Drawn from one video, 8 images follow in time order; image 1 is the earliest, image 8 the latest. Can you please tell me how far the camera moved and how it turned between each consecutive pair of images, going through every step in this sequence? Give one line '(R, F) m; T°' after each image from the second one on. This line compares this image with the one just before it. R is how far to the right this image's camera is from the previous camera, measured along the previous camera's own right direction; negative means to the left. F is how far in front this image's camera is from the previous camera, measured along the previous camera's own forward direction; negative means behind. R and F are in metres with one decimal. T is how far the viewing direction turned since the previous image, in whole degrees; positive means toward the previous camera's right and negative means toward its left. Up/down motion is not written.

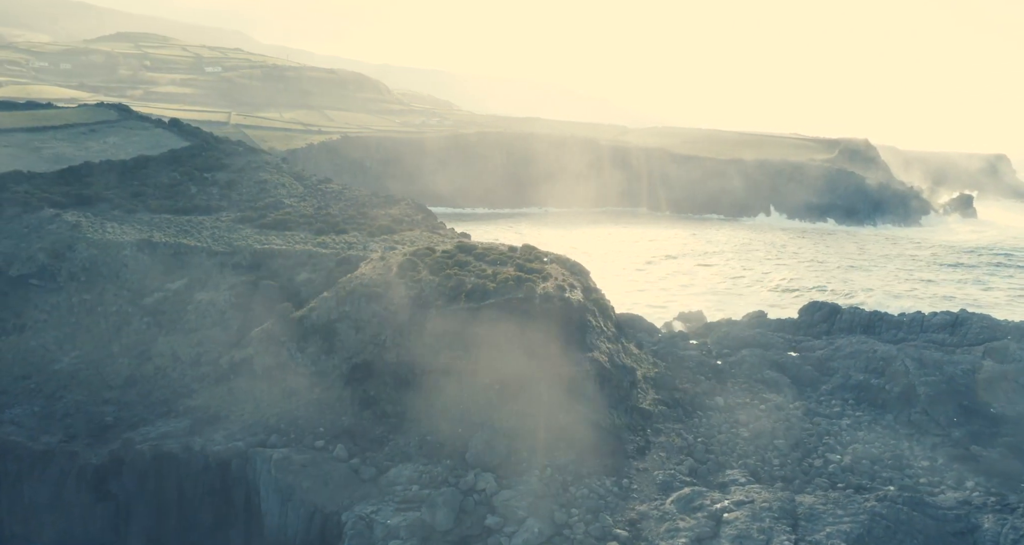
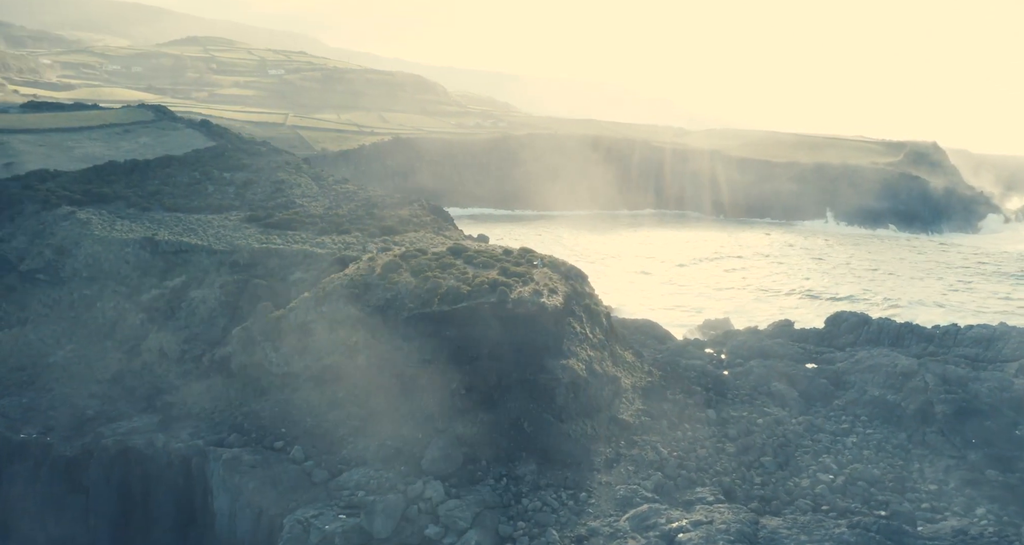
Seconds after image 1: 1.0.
(+2.4, +0.6) m; -4°
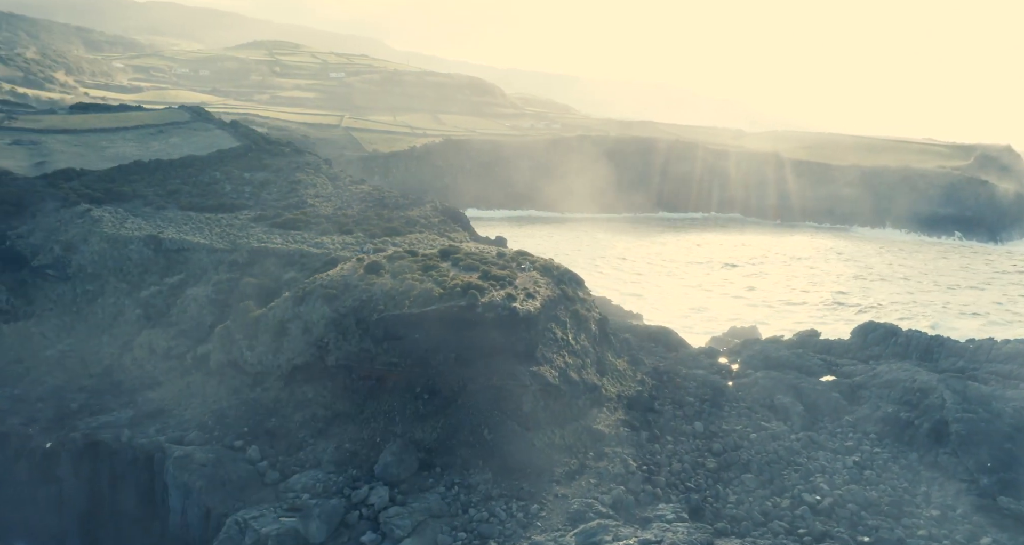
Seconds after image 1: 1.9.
(+2.4, +0.6) m; -4°
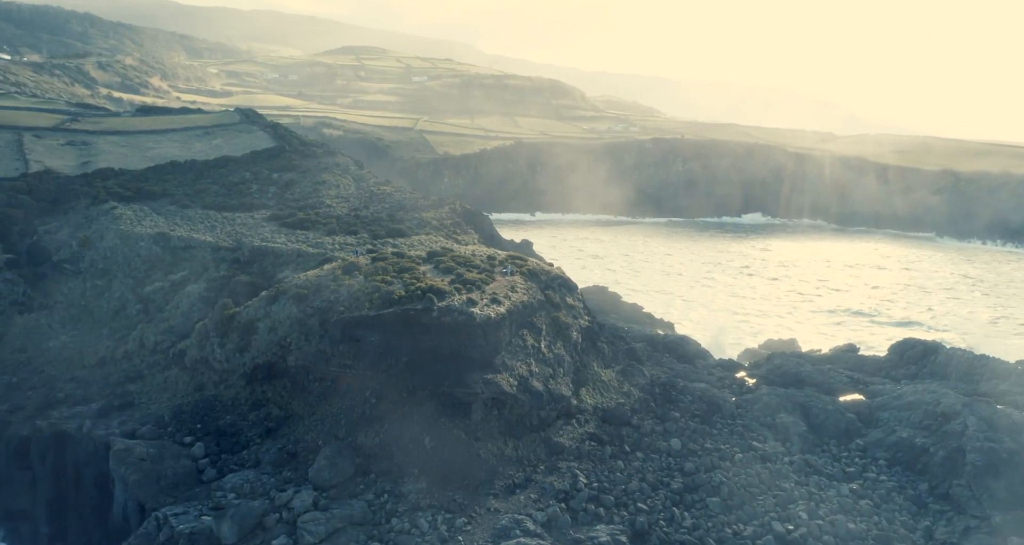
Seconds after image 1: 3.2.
(+3.4, +0.8) m; -6°
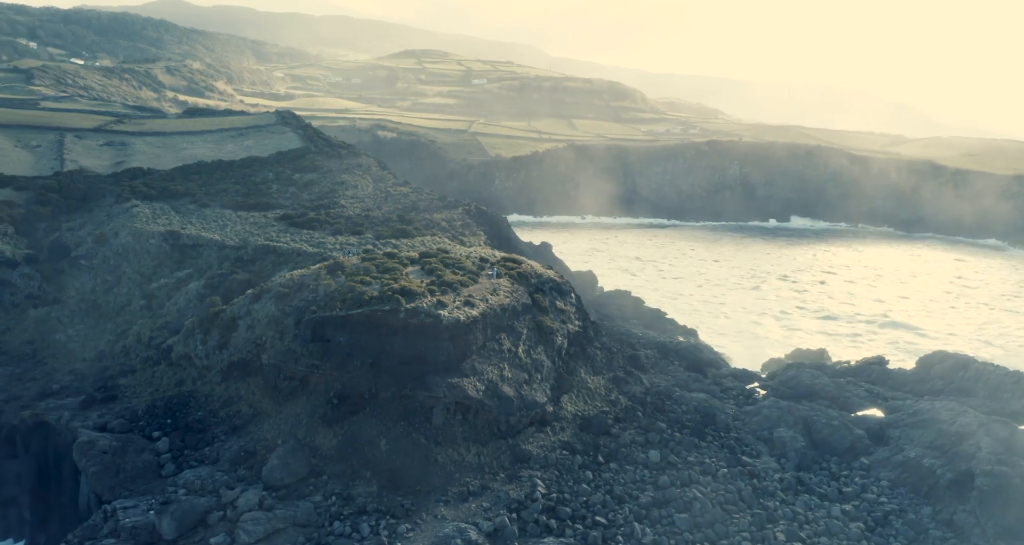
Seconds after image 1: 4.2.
(+2.5, +0.5) m; -5°
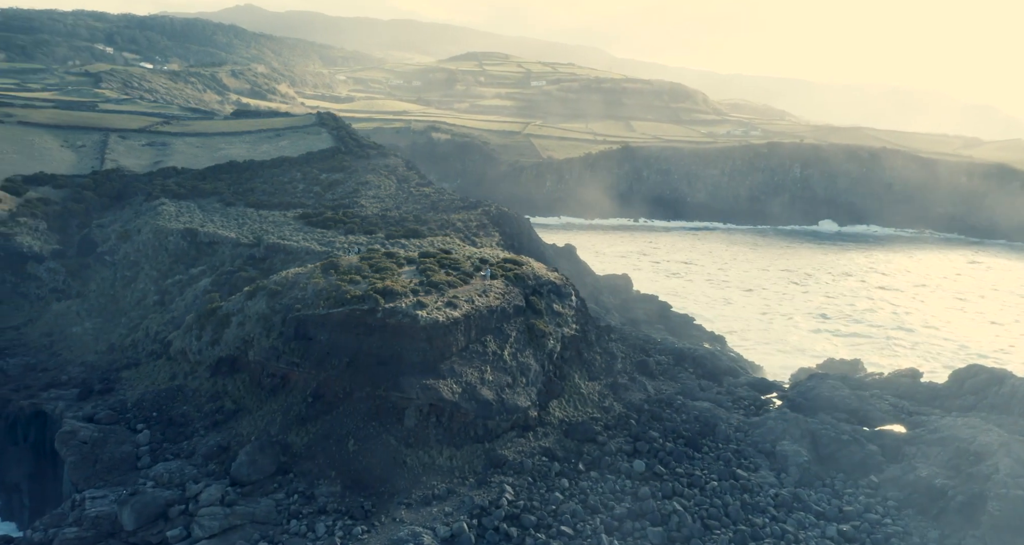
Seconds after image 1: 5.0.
(+2.2, +0.4) m; -5°
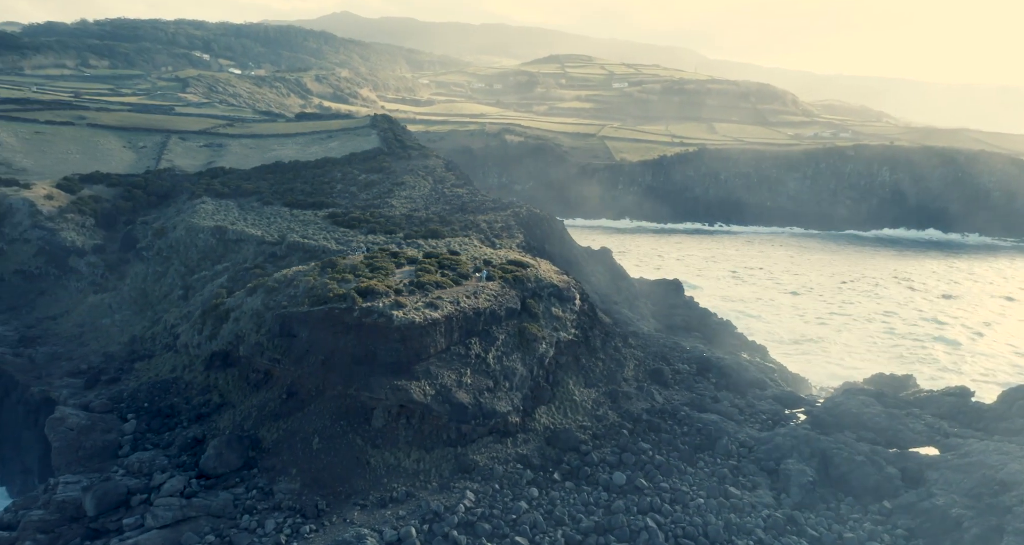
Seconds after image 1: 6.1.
(+2.8, +0.6) m; -6°
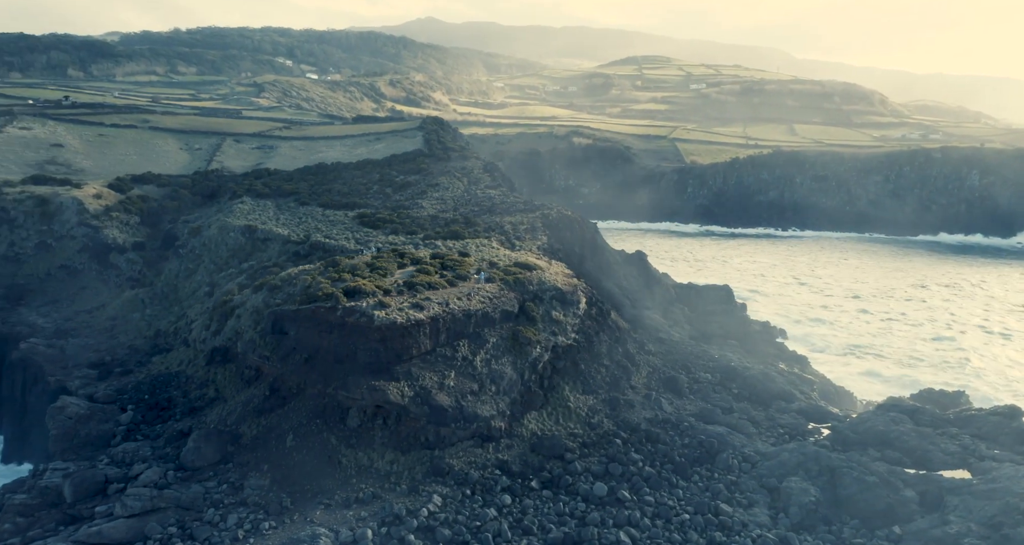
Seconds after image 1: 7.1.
(+2.5, +0.5) m; -6°
